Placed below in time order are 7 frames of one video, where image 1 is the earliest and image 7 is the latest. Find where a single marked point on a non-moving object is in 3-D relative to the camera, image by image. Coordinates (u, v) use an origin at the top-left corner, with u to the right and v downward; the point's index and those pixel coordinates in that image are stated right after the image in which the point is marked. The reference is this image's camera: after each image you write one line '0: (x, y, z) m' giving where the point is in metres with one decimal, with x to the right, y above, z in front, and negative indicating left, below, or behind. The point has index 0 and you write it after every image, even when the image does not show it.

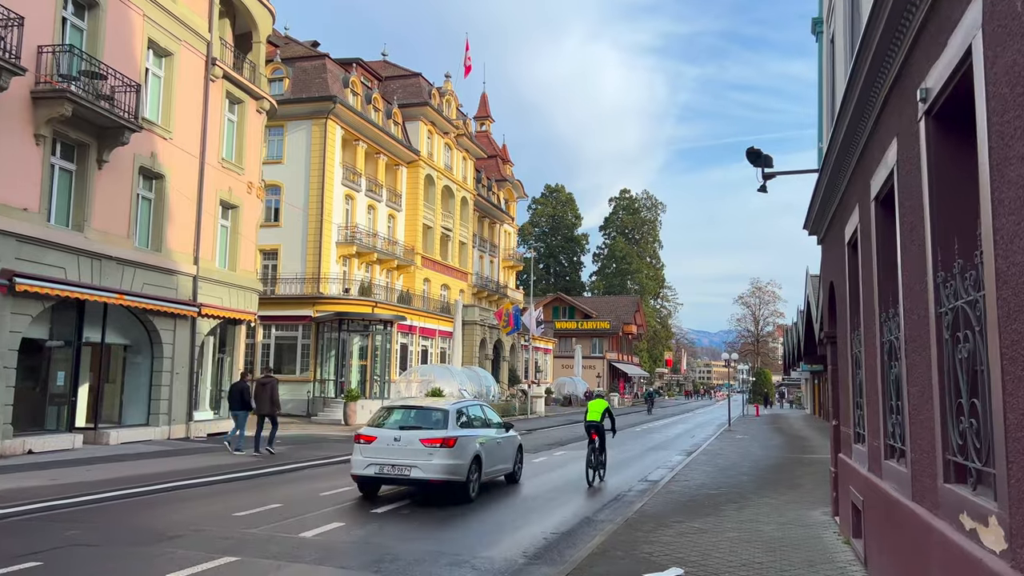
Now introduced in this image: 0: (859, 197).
0: (+3.4, +0.9, +7.6) m
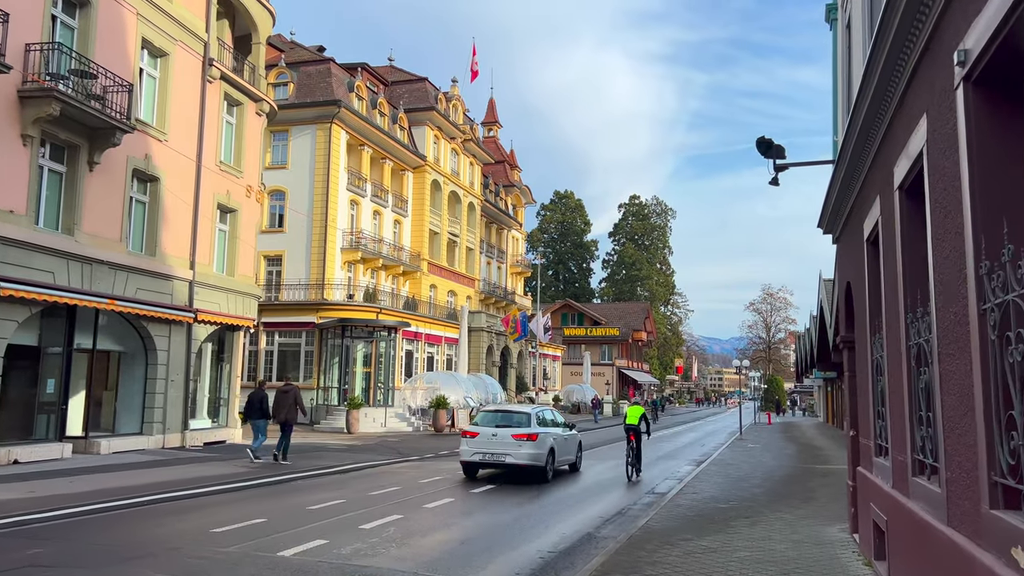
0: (+3.3, +0.9, +7.0) m
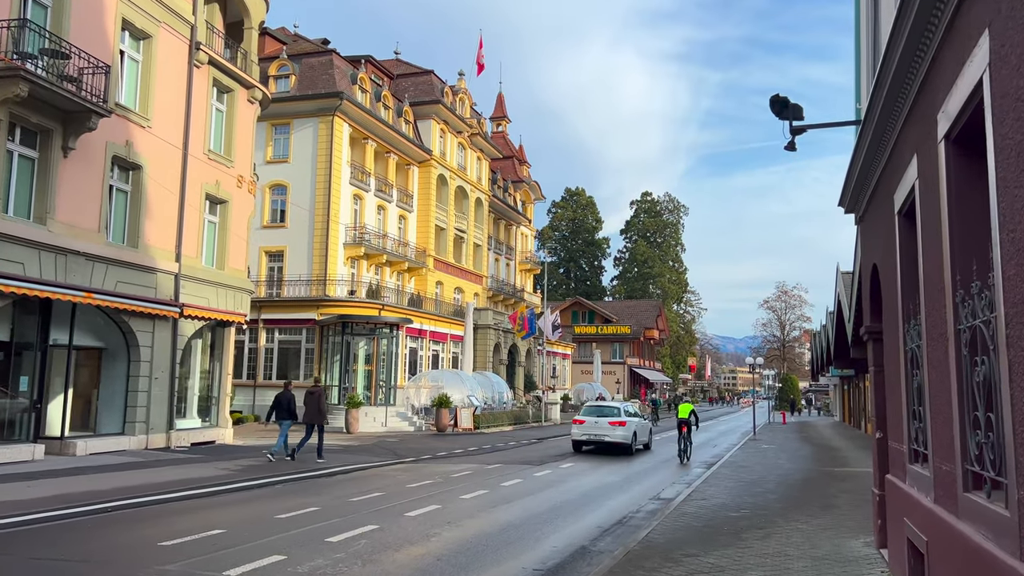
0: (+3.0, +1.1, +5.9) m
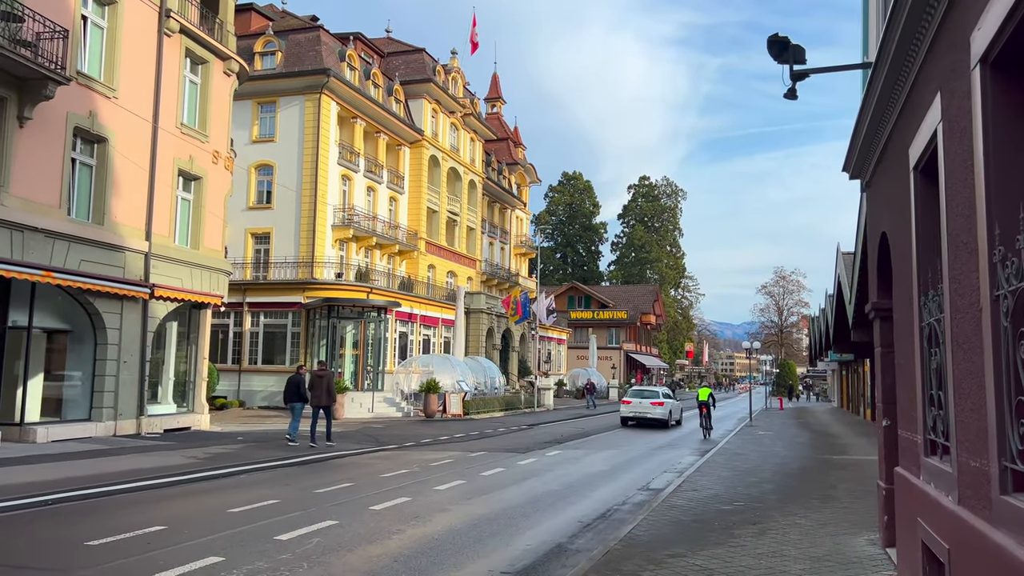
0: (+2.7, +1.3, +5.0) m
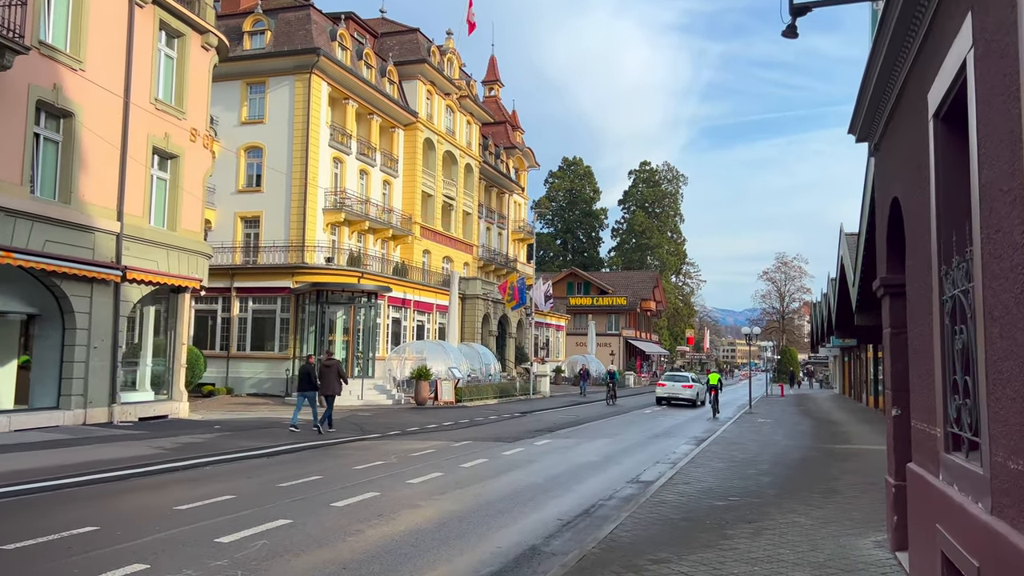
0: (+2.4, +1.5, +4.2) m
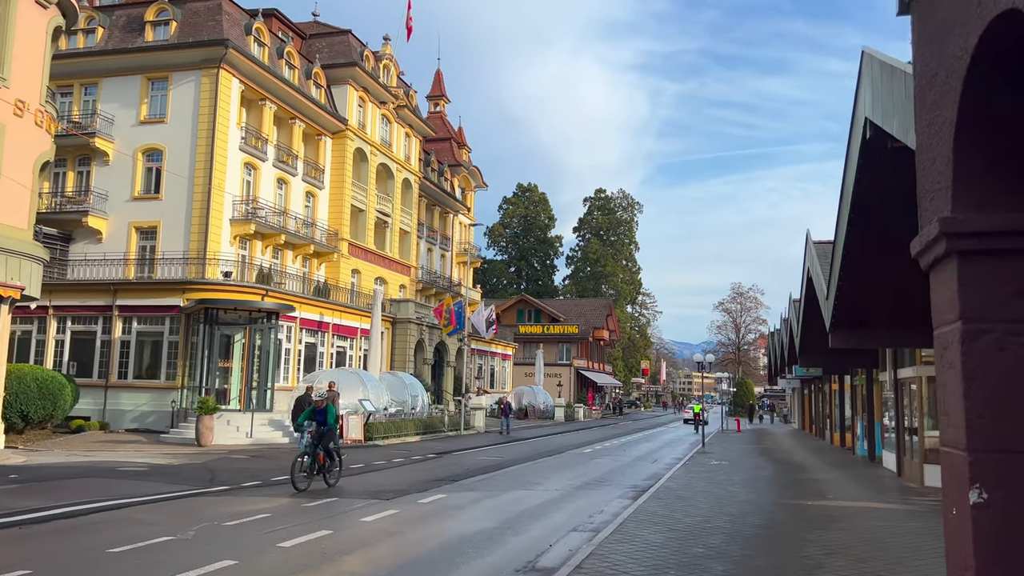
0: (+1.2, +1.8, +0.6) m
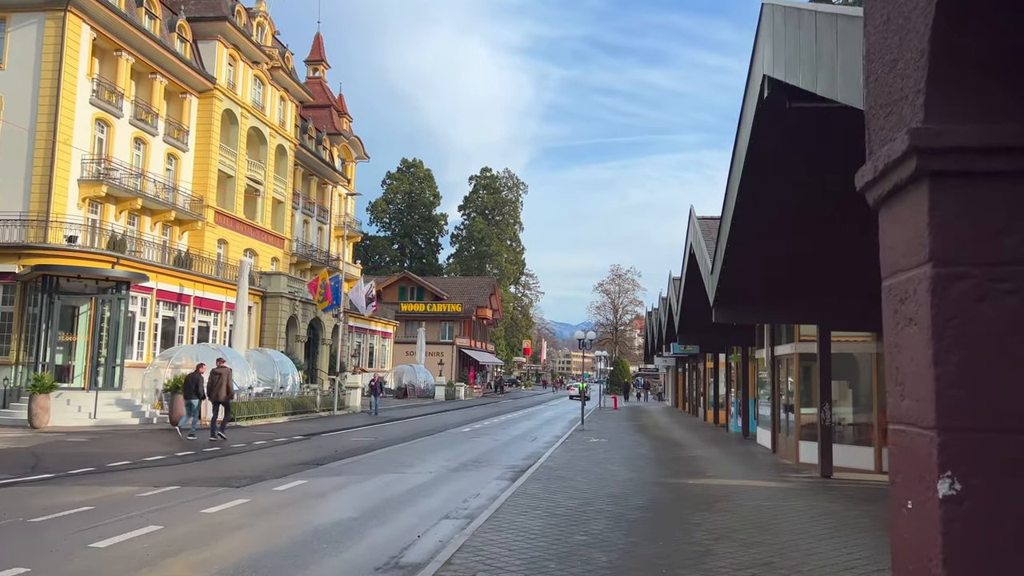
0: (+1.1, +2.0, -0.3) m
